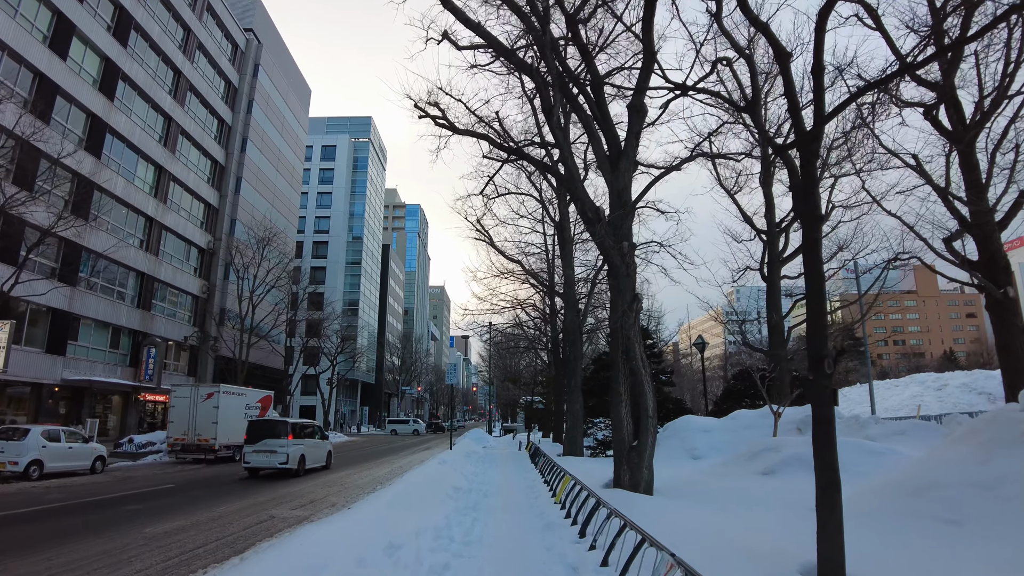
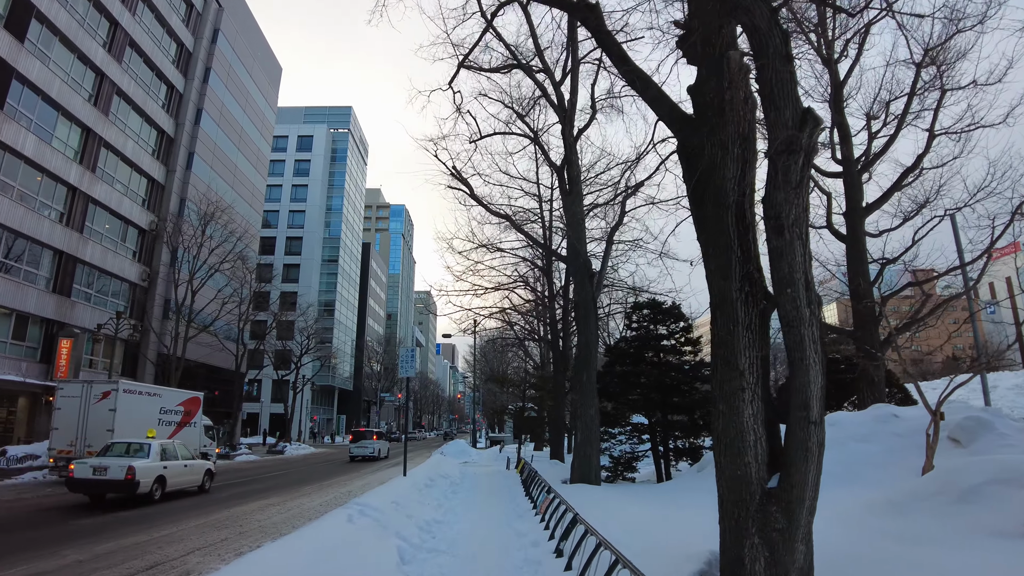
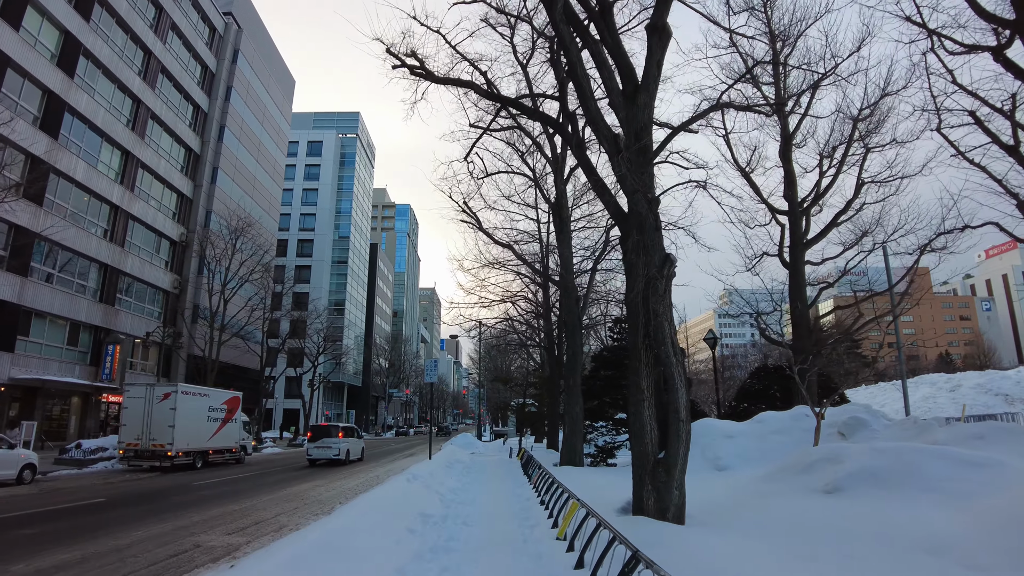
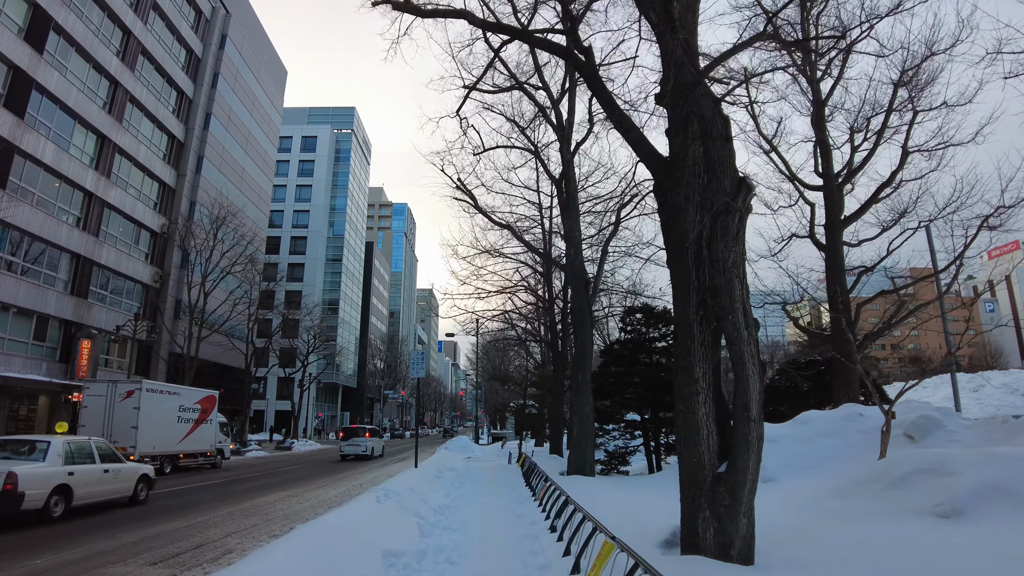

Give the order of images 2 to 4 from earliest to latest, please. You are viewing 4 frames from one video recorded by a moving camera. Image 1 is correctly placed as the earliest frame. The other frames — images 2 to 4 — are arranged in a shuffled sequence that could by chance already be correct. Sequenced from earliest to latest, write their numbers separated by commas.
3, 4, 2
